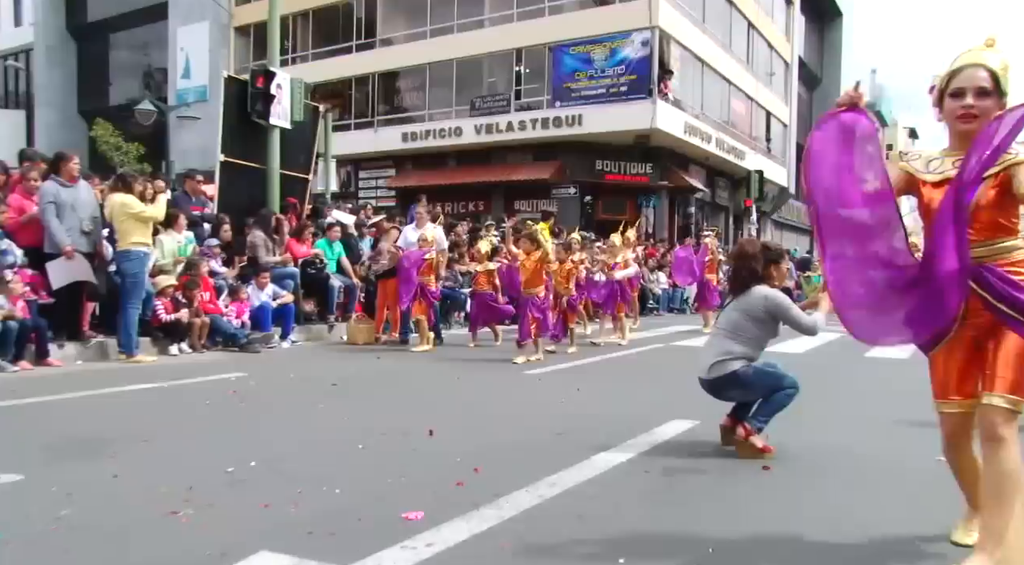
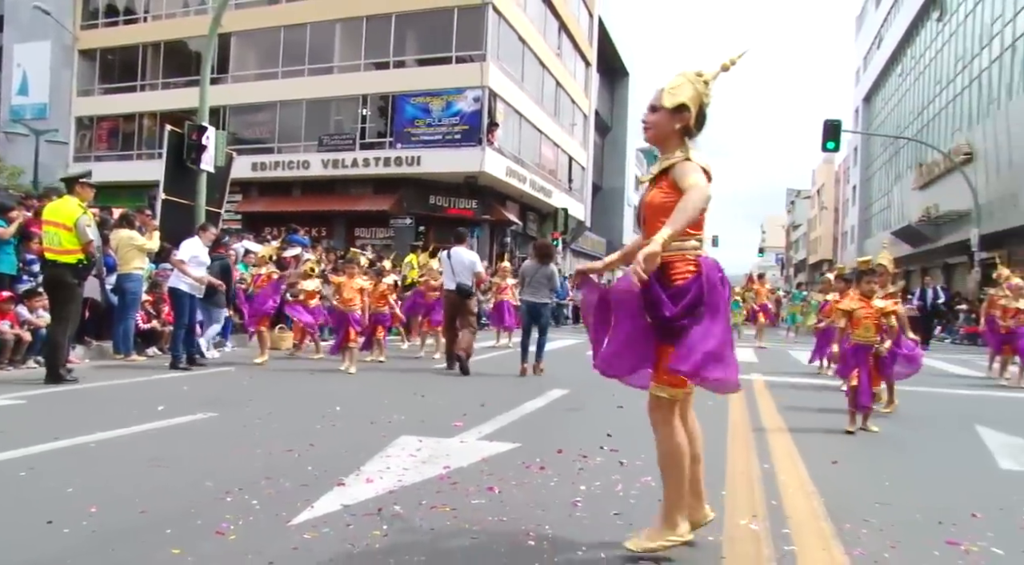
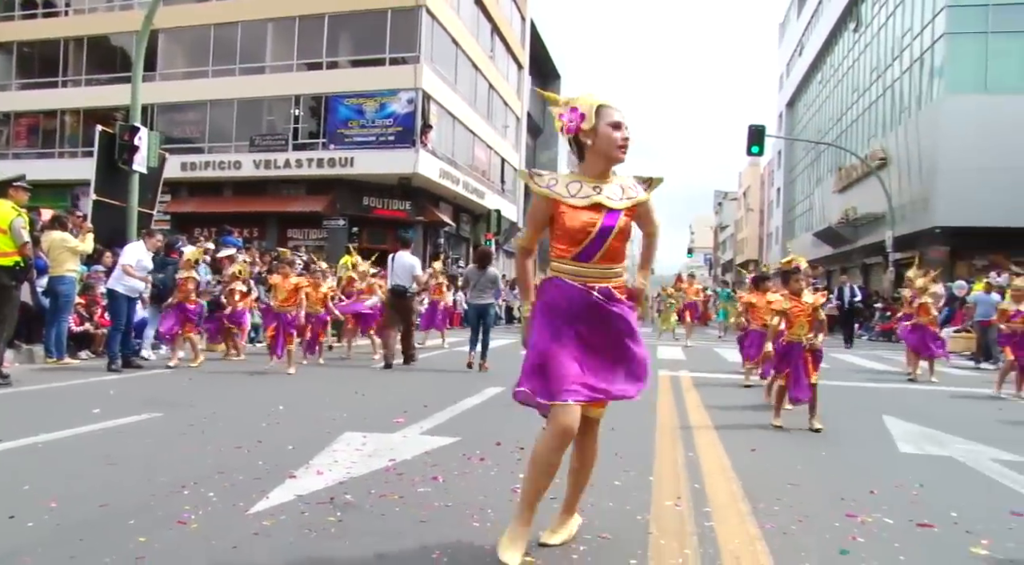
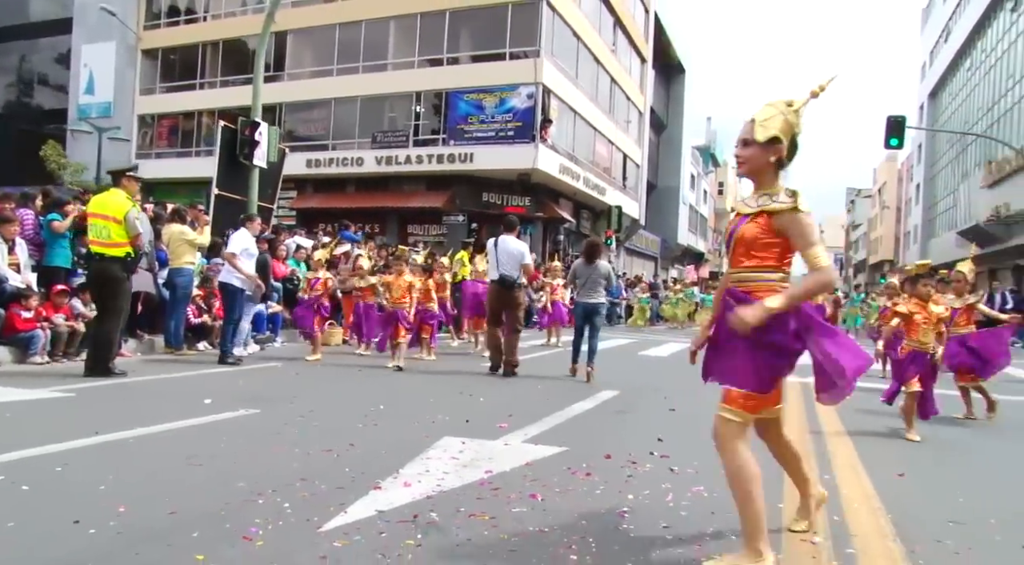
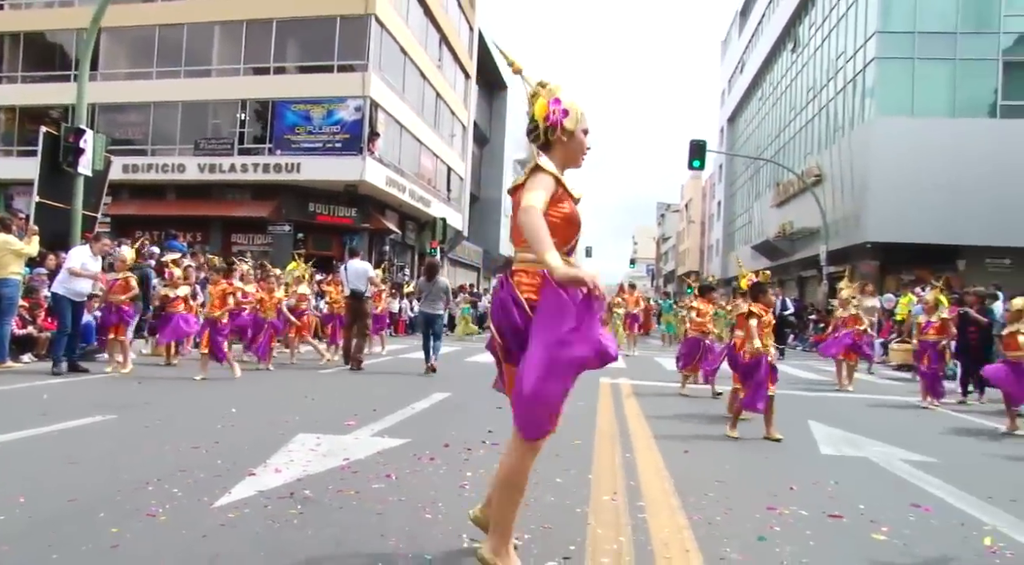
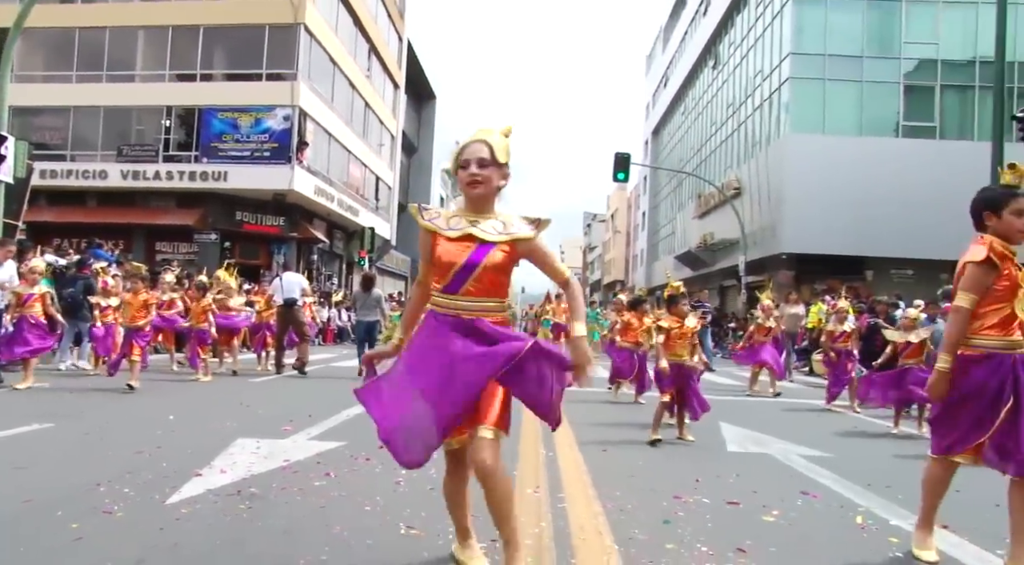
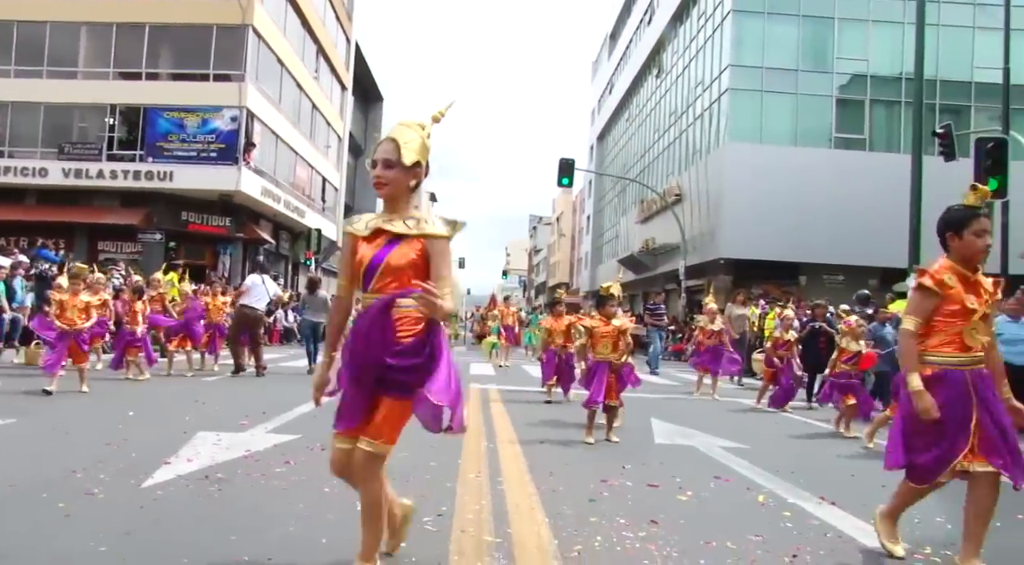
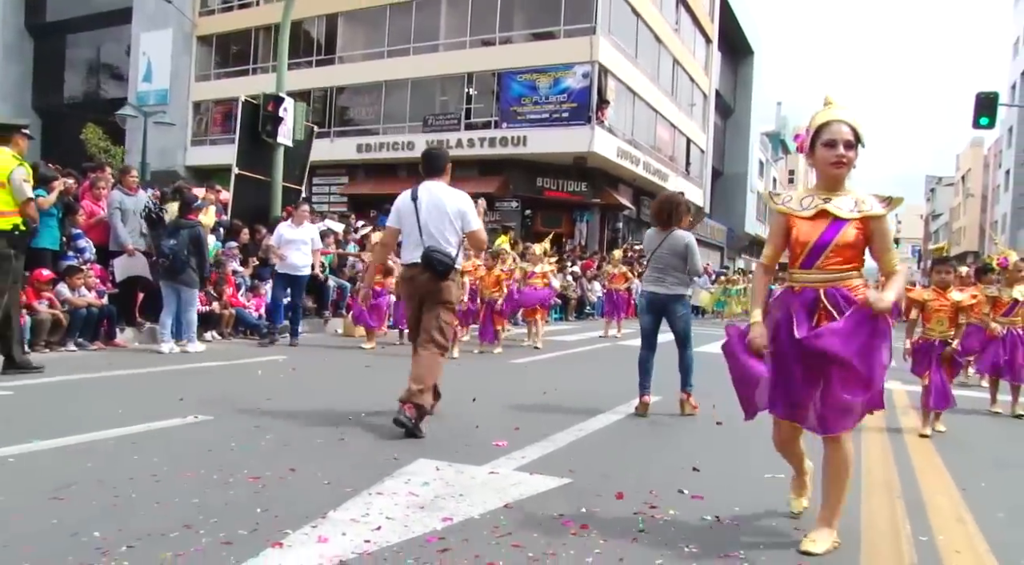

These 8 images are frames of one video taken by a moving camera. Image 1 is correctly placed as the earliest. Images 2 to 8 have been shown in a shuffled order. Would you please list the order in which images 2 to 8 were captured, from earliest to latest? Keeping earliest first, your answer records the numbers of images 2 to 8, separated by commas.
8, 4, 2, 3, 5, 6, 7
